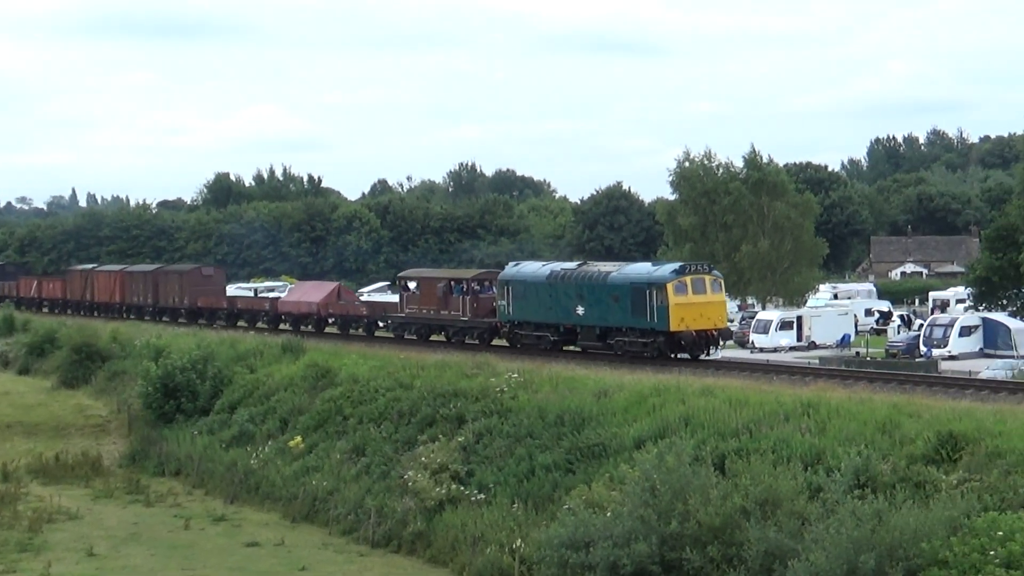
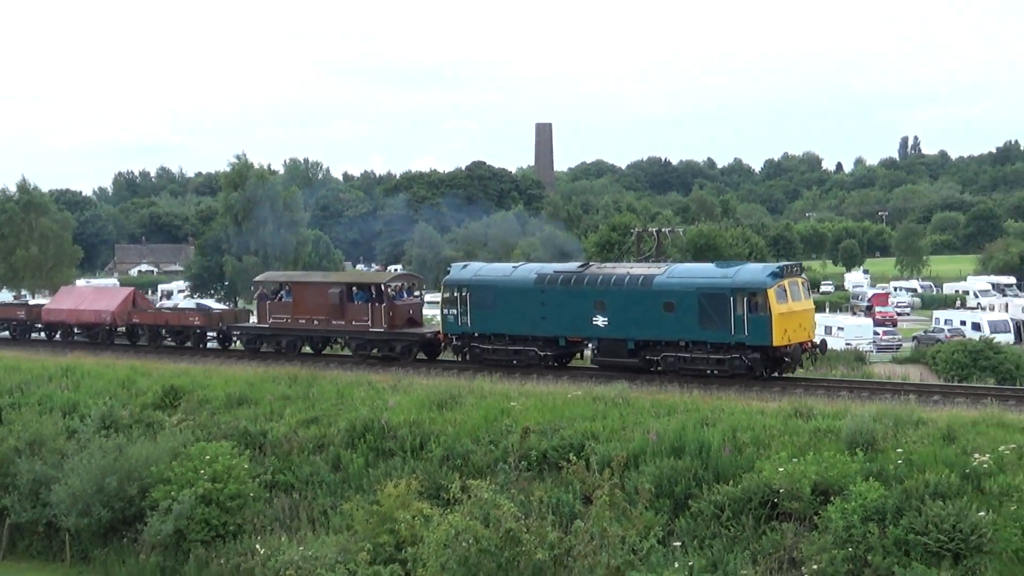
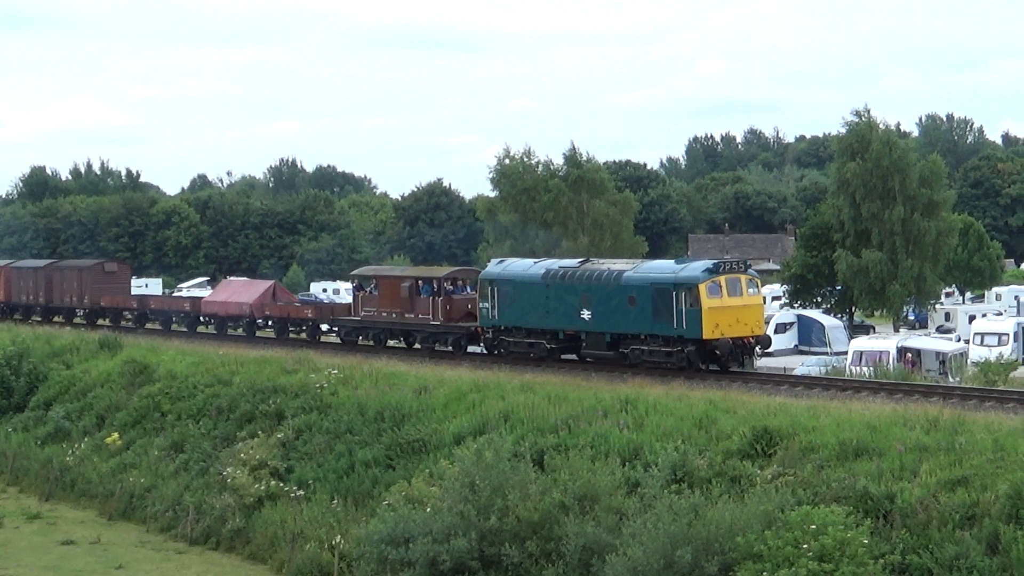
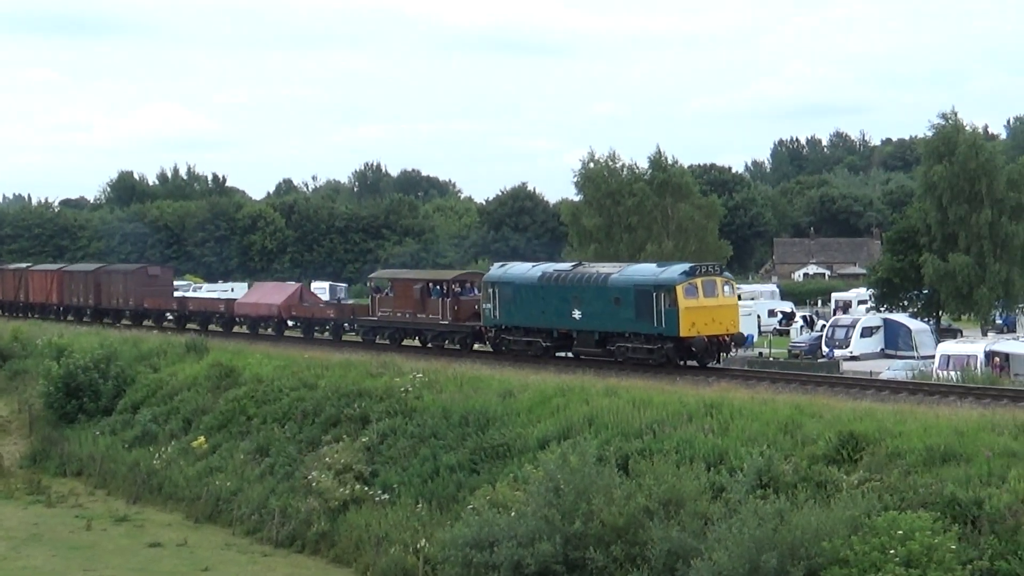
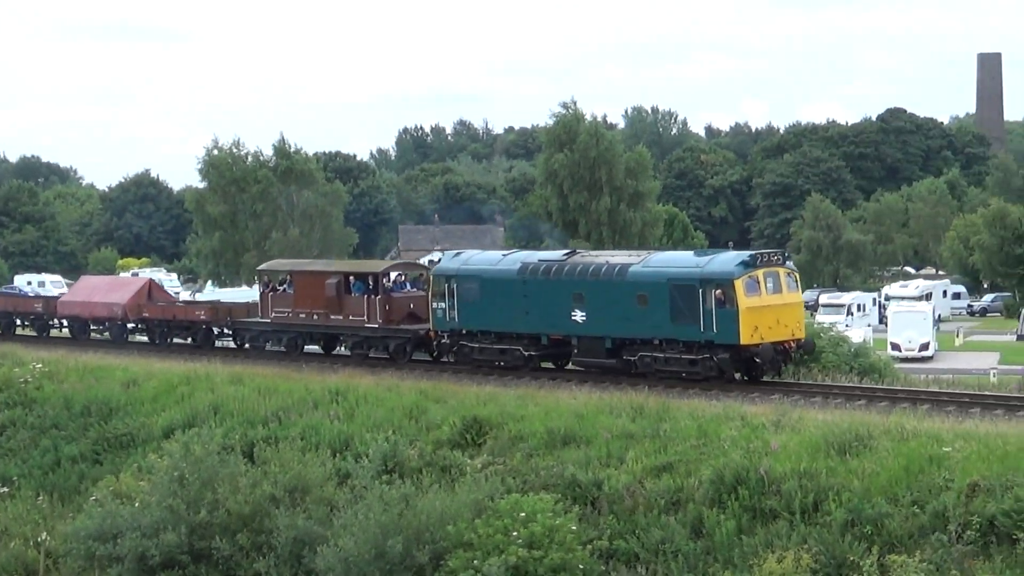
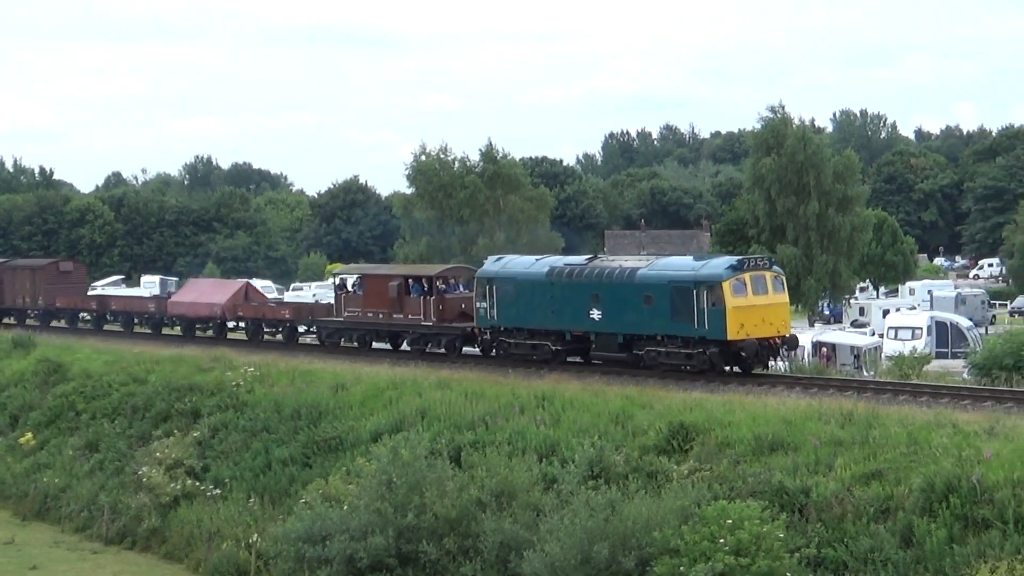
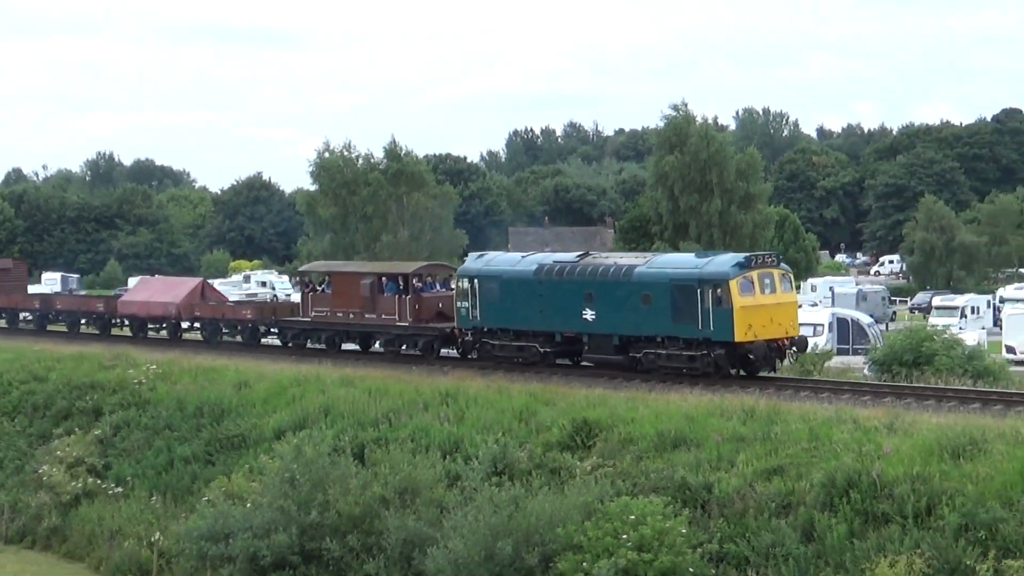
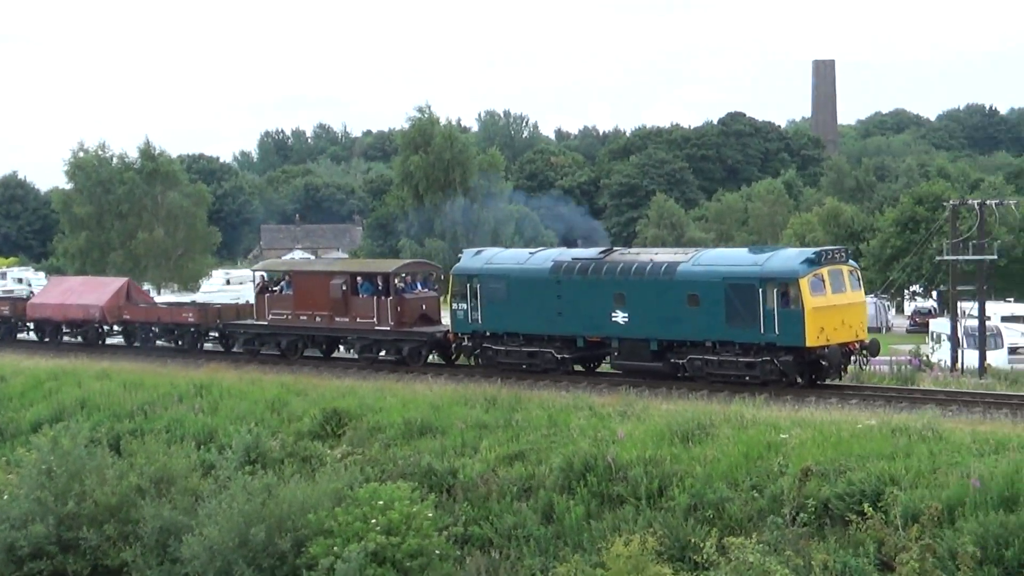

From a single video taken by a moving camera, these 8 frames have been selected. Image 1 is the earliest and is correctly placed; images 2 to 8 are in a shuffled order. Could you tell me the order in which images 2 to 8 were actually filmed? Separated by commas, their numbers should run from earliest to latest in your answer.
4, 3, 6, 7, 5, 8, 2
